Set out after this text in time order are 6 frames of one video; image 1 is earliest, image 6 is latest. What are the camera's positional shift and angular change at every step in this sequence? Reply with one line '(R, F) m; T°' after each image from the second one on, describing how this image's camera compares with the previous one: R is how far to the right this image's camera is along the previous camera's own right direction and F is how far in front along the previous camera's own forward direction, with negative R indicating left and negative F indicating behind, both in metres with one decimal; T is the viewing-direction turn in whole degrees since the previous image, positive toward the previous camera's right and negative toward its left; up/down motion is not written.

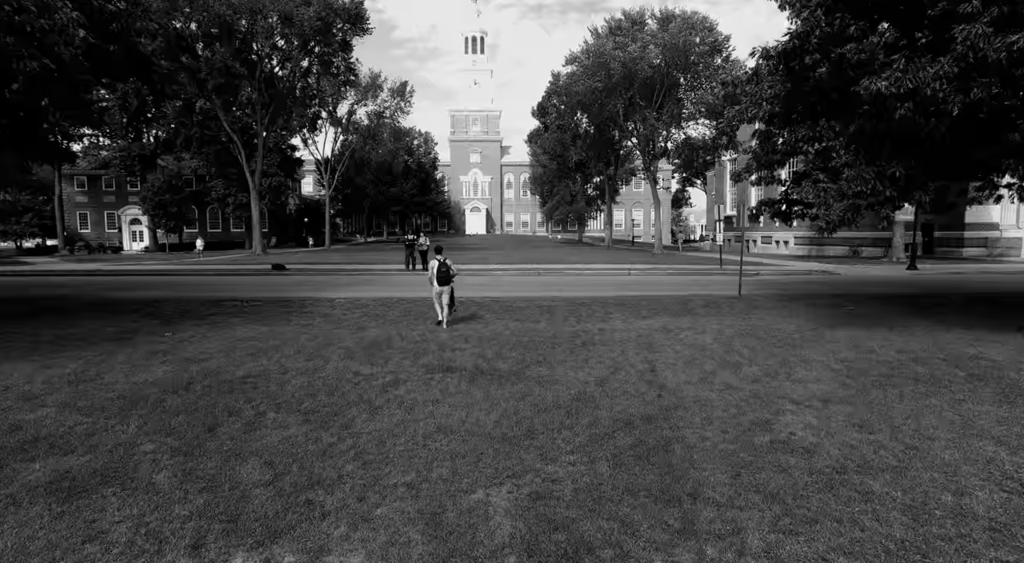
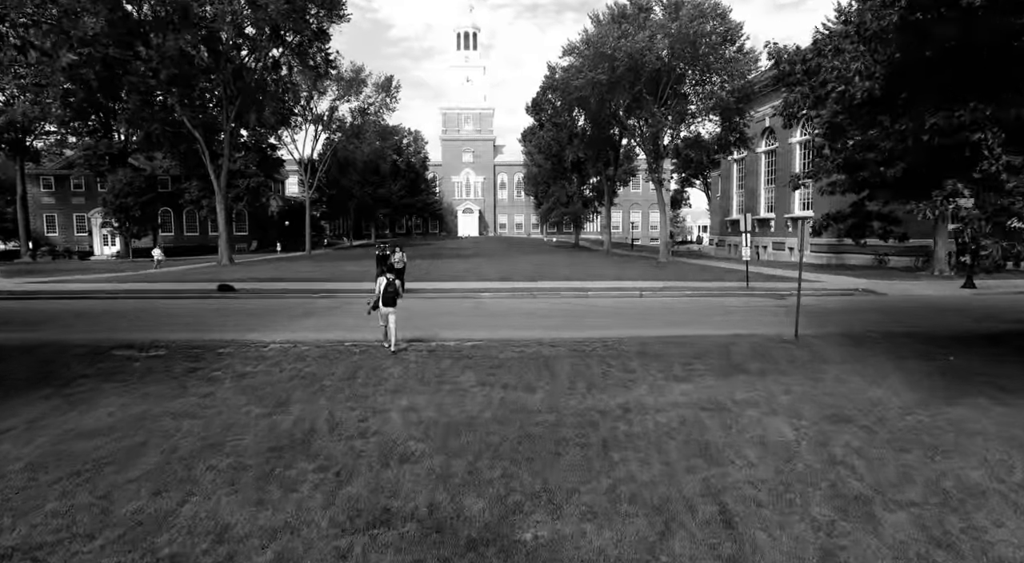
(+0.1, +3.1) m; +1°
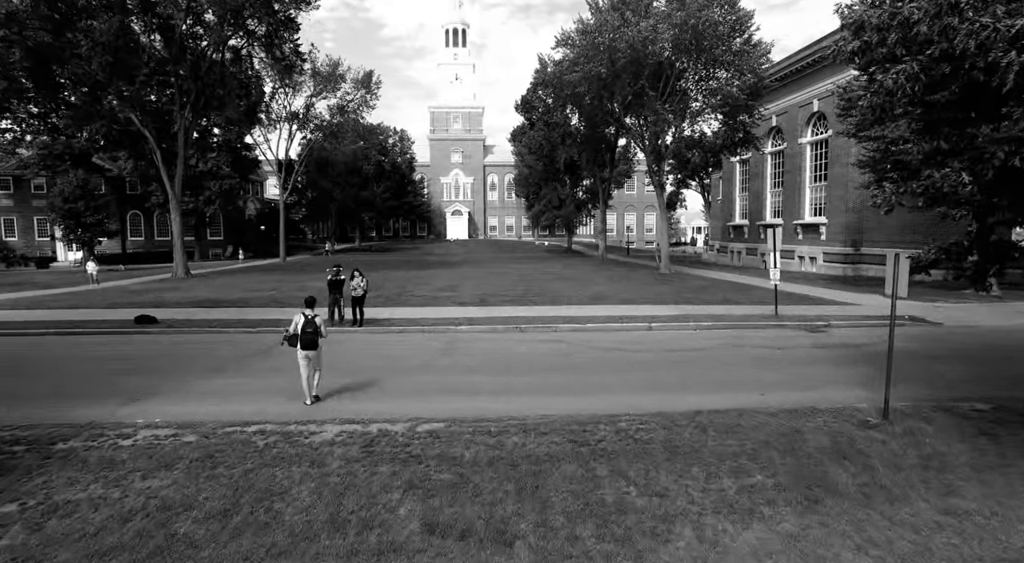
(+0.2, +3.0) m; +1°
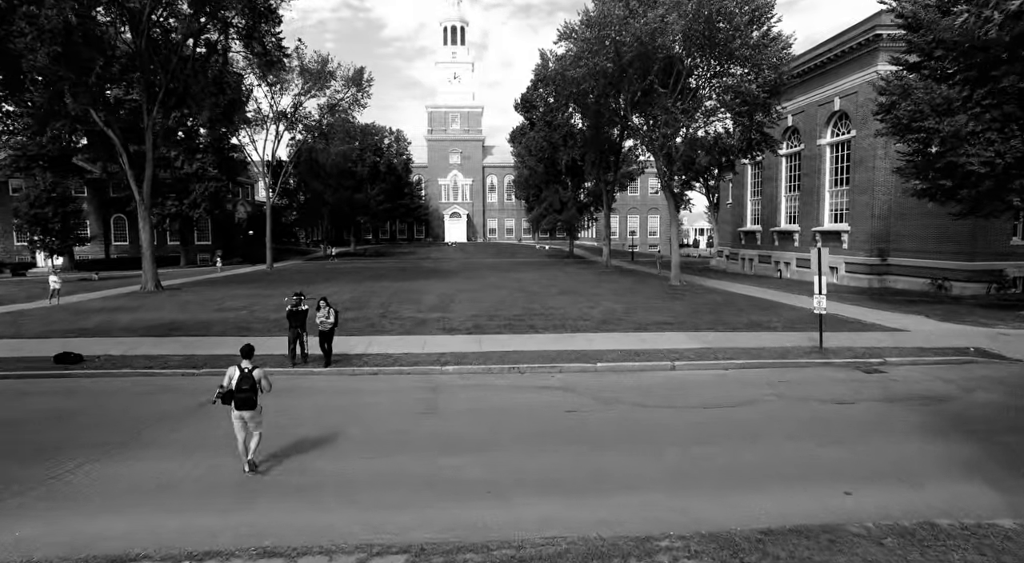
(+0.1, +2.4) m; 0°
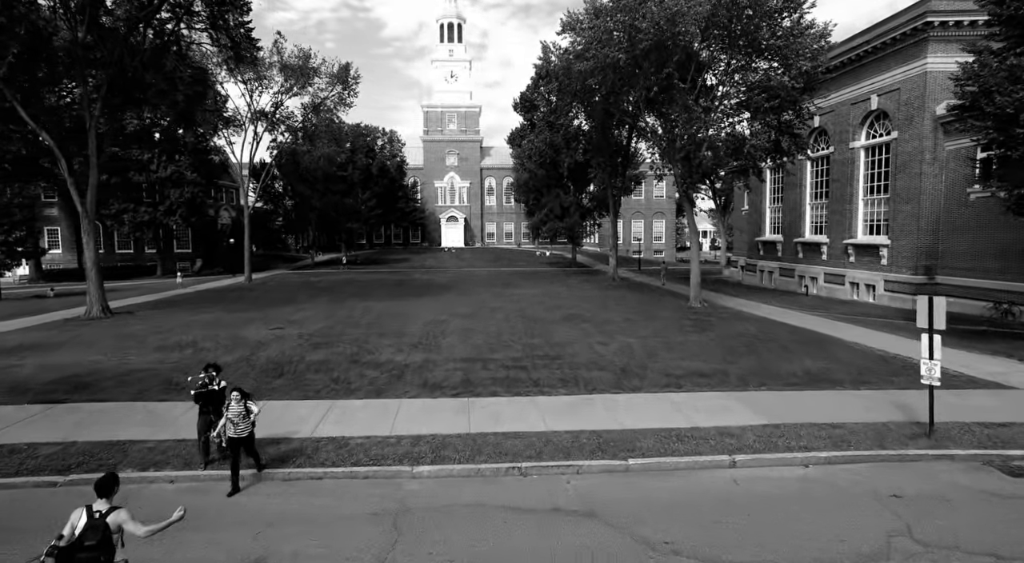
(0.0, +3.5) m; 0°
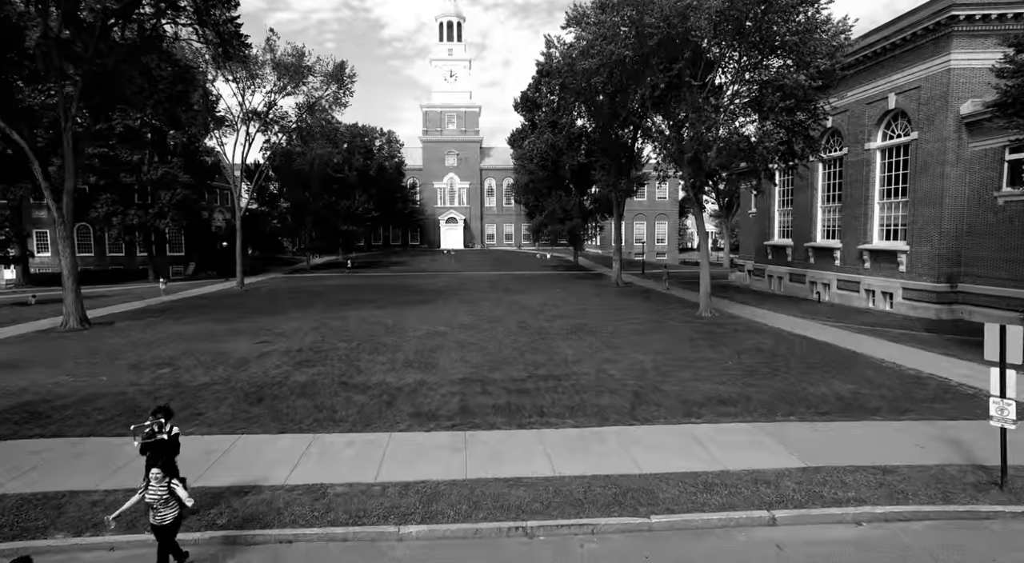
(0.0, +1.3) m; 0°
